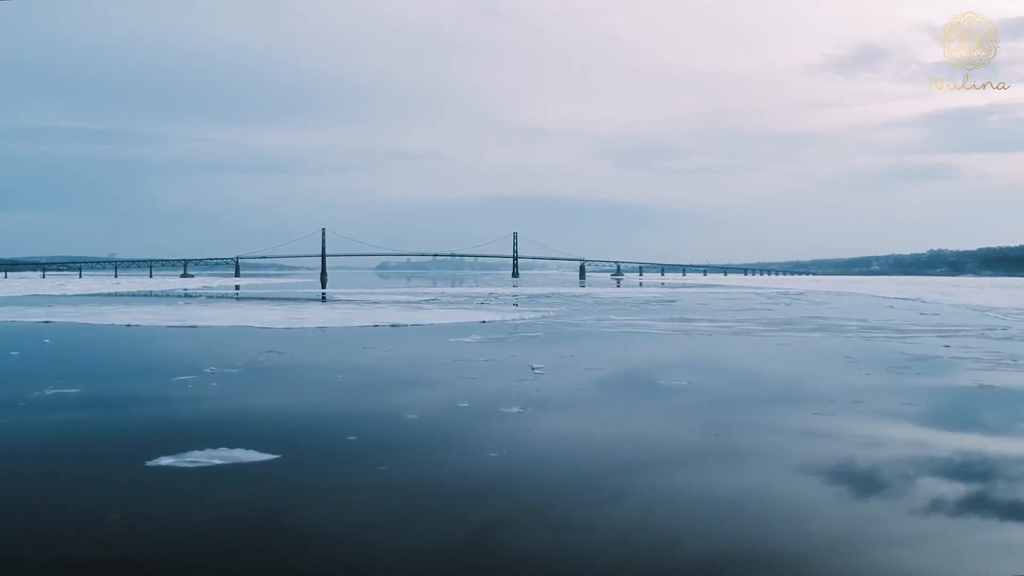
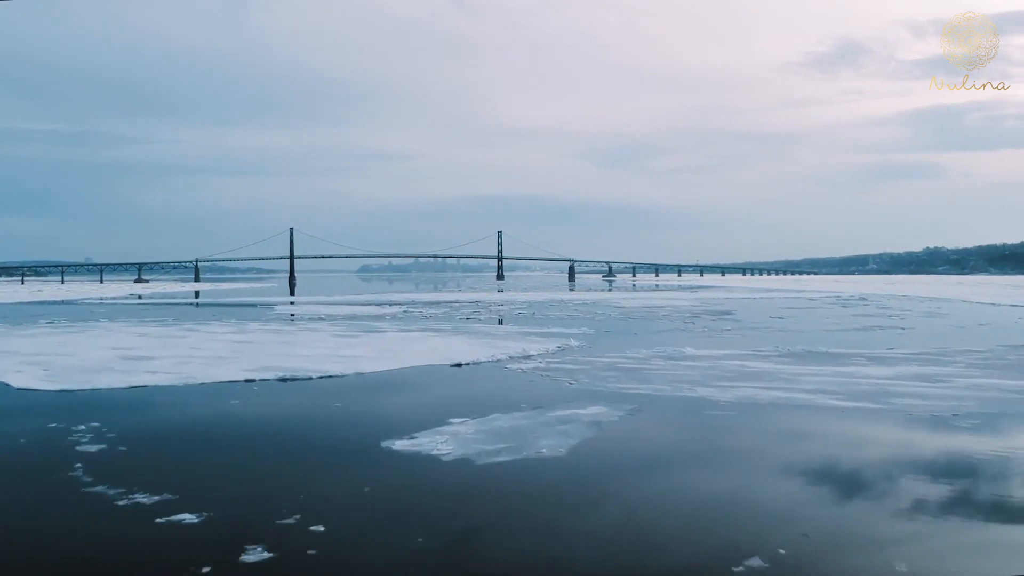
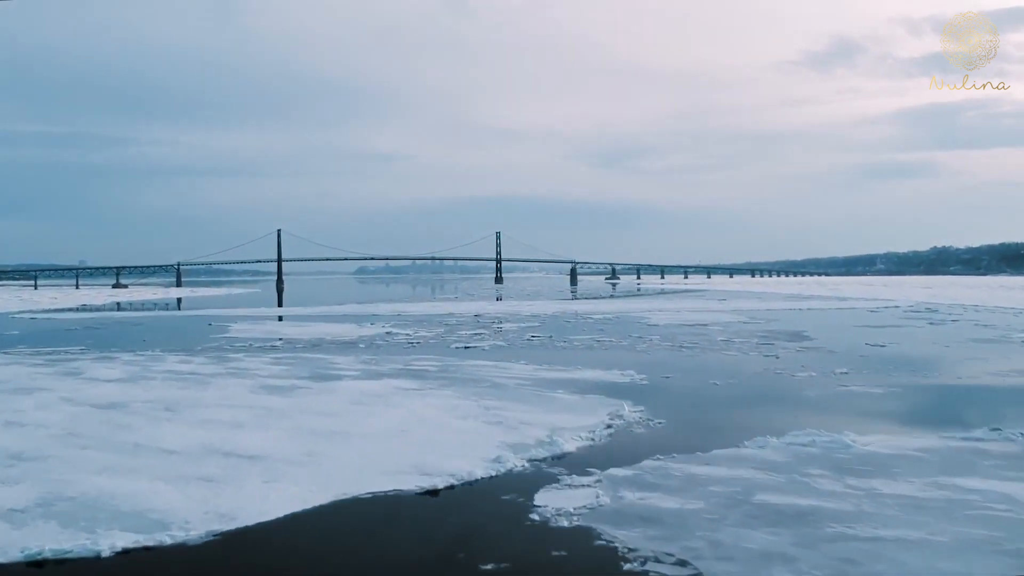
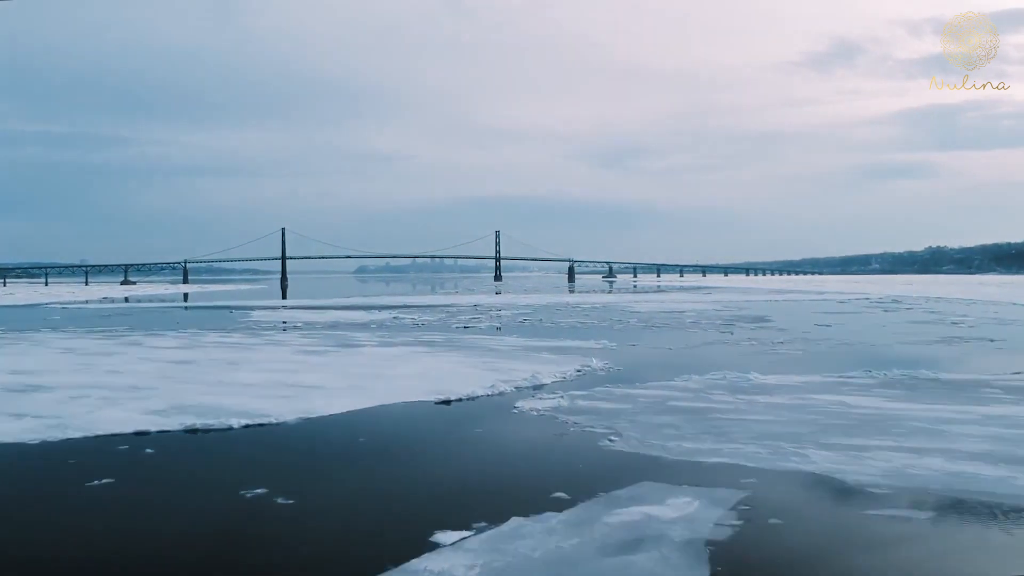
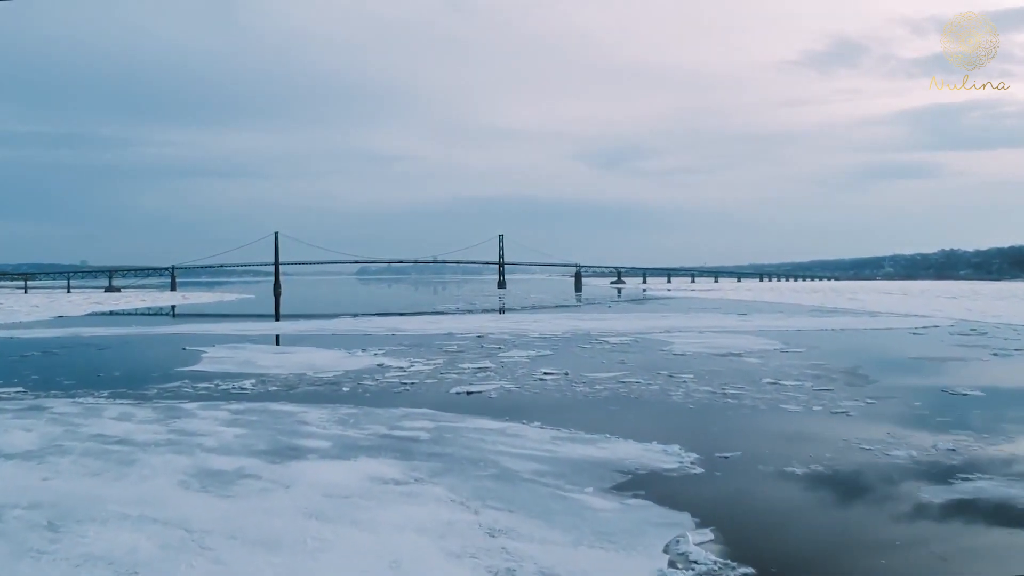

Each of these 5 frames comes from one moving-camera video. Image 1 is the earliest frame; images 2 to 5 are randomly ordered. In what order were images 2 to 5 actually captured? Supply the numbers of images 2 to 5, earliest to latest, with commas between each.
2, 4, 3, 5
